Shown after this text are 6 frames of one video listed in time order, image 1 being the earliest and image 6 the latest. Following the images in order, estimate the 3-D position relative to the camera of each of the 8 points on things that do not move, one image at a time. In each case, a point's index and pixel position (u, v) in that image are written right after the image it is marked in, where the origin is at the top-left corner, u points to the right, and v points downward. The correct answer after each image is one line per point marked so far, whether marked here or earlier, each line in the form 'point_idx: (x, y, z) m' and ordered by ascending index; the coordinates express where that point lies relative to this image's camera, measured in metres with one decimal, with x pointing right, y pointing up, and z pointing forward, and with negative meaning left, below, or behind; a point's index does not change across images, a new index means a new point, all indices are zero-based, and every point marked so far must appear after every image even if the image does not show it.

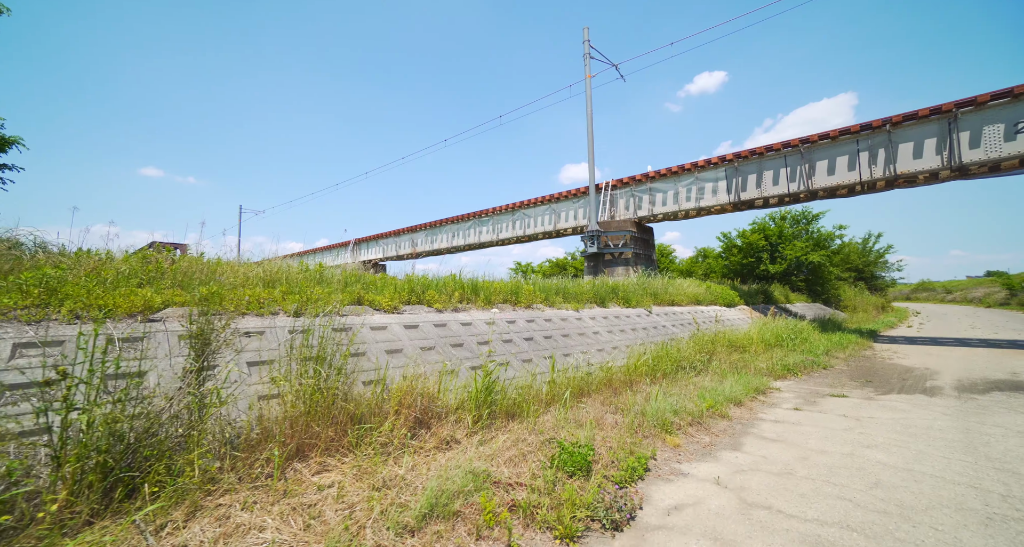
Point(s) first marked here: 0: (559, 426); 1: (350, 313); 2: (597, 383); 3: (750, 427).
0: (+0.5, -1.7, +5.1) m
1: (-2.3, -0.6, +6.6) m
2: (+1.2, -1.6, +6.8) m
3: (+2.9, -1.9, +5.8) m
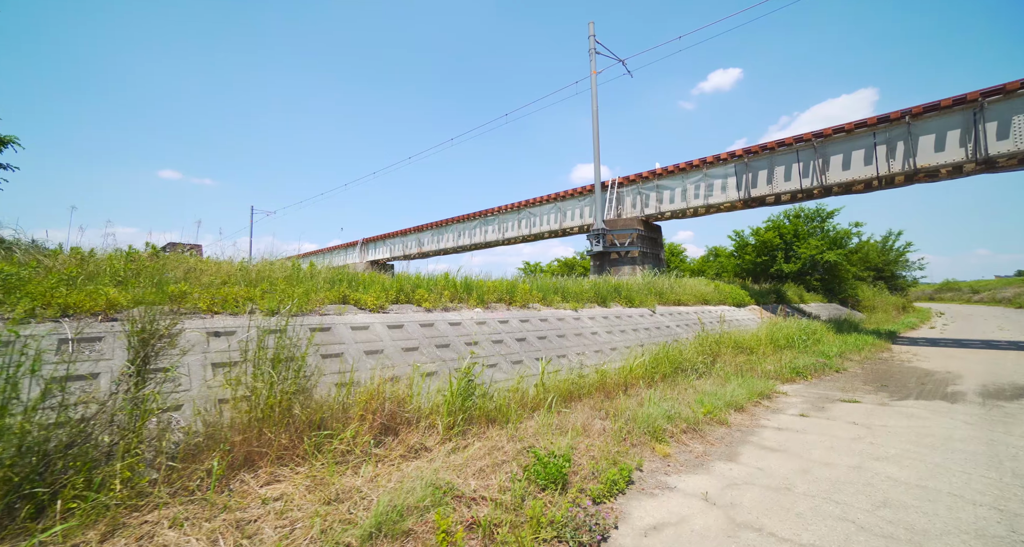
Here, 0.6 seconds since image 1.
0: (+0.3, -1.7, +4.8) m
1: (-2.5, -0.5, +6.4) m
2: (+1.0, -1.6, +6.4) m
3: (+2.7, -1.9, +5.4) m
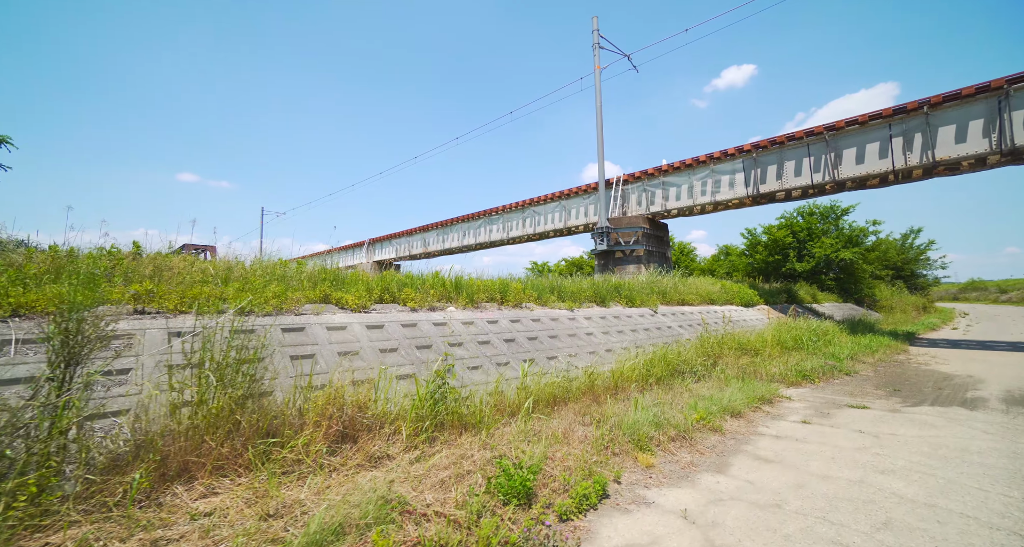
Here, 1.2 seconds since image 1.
0: (0.0, -1.6, +4.5) m
1: (-2.7, -0.5, +6.2) m
2: (+0.8, -1.5, +6.1) m
3: (+2.5, -1.8, +5.0) m
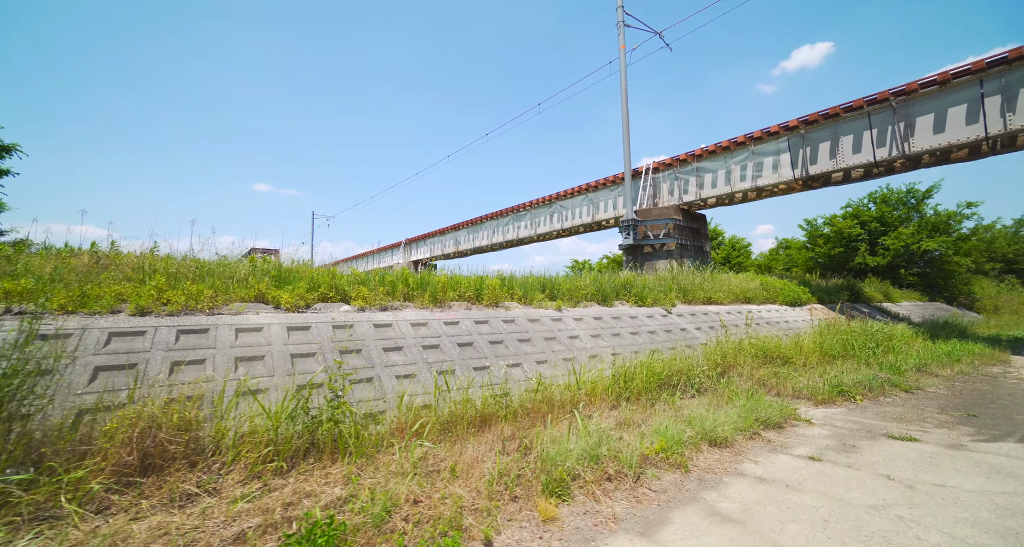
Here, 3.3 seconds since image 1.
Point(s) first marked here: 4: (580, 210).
0: (-0.9, -1.5, +3.5) m
1: (-3.4, -0.5, +5.5) m
2: (+0.1, -1.4, +5.0) m
3: (+1.6, -1.7, +3.7) m
4: (+2.7, +2.5, +18.3) m
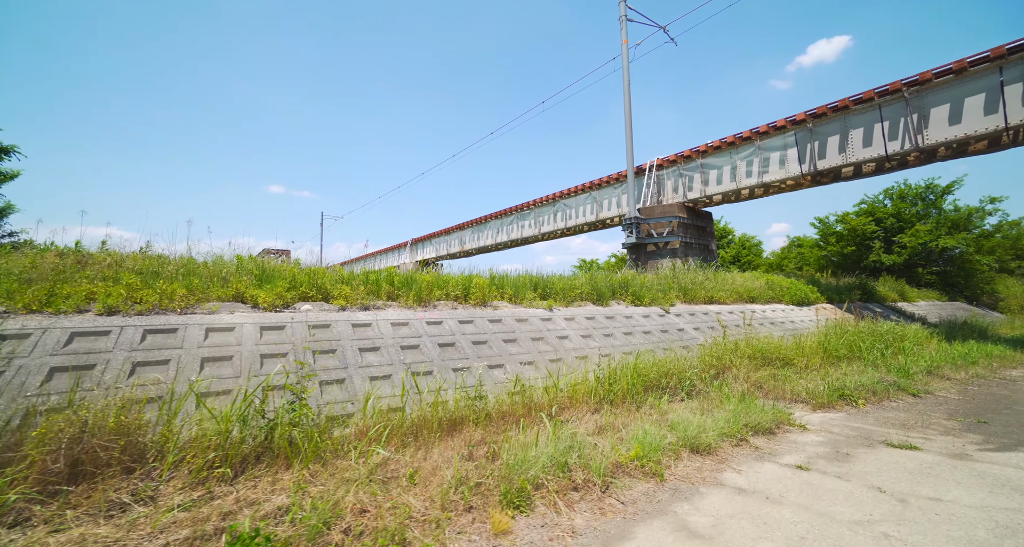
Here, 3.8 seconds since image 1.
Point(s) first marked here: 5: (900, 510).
0: (-1.3, -1.5, +3.4) m
1: (-3.7, -0.4, +5.4) m
2: (-0.2, -1.4, +4.8) m
3: (+1.3, -1.7, +3.5) m
4: (+2.8, +2.5, +18.1) m
5: (+2.7, -1.6, +3.3) m
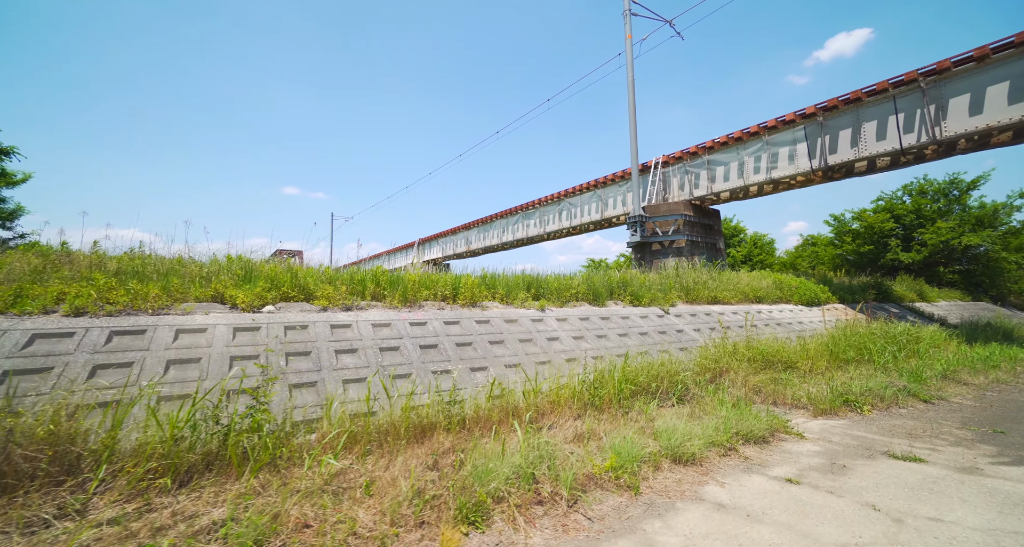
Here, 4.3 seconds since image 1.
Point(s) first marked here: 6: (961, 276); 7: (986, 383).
0: (-1.5, -1.5, +3.2) m
1: (-3.9, -0.4, +5.3) m
2: (-0.4, -1.4, +4.6) m
3: (+1.0, -1.7, +3.2) m
4: (+2.9, +2.6, +17.8) m
5: (+2.4, -1.6, +2.9) m
6: (+18.3, -0.1, +18.9) m
7: (+7.9, -1.8, +7.8) m
